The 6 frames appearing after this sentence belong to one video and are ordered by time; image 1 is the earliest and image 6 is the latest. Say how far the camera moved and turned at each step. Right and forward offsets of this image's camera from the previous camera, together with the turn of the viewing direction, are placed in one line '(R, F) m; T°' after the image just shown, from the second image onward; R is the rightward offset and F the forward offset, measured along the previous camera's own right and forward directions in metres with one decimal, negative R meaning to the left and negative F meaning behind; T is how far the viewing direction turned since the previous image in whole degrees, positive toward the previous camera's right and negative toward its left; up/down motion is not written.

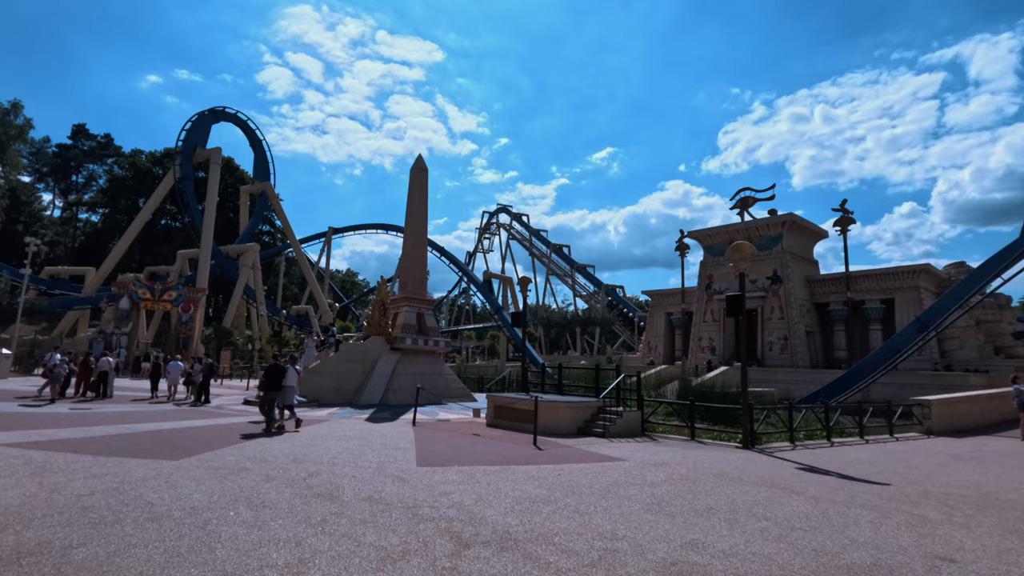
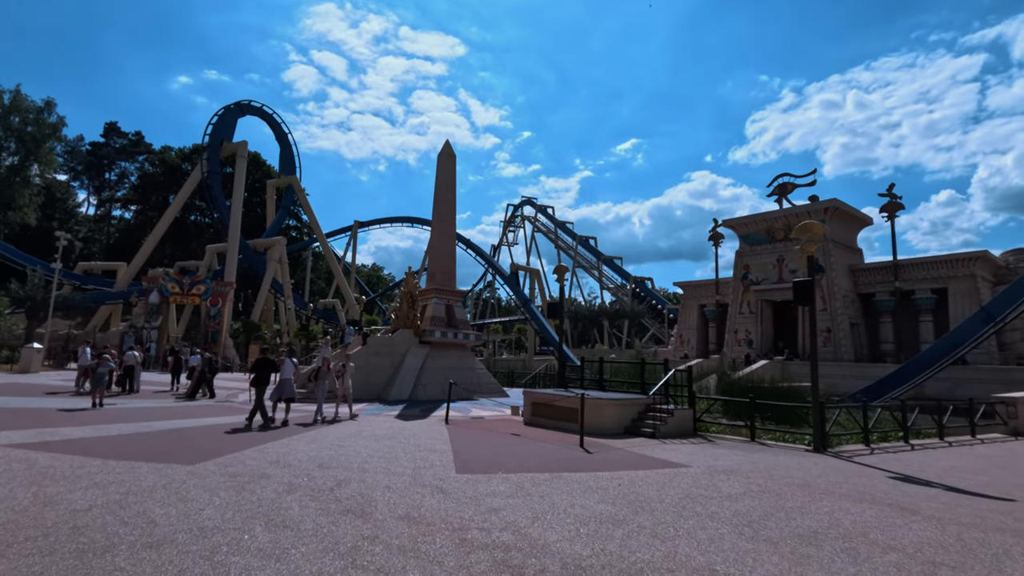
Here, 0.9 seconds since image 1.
(-0.4, +1.1) m; -3°
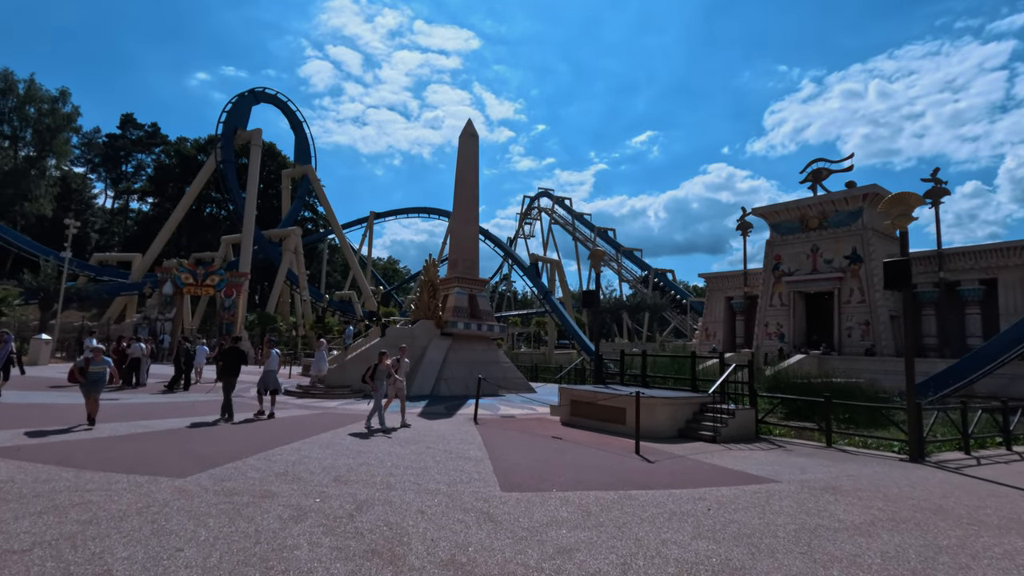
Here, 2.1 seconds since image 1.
(-0.5, +1.5) m; -2°
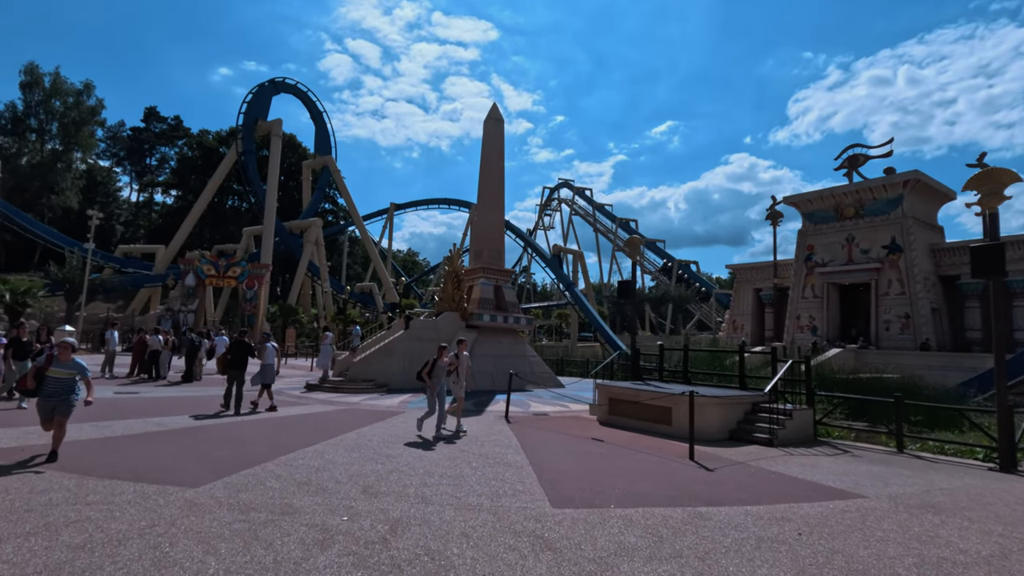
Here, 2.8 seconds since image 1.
(-0.4, +0.8) m; -2°
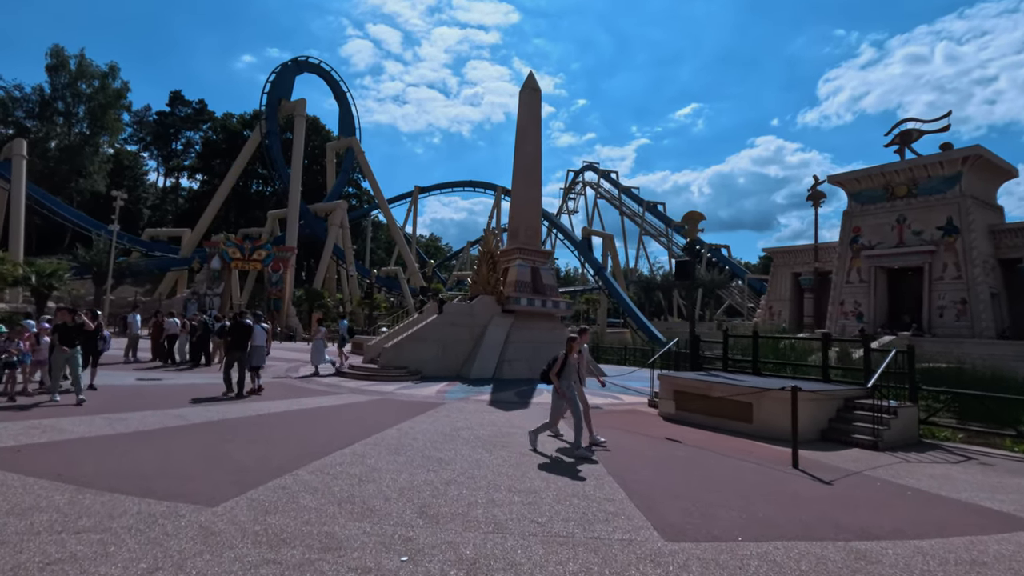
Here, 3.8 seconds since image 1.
(-0.6, +1.3) m; -2°
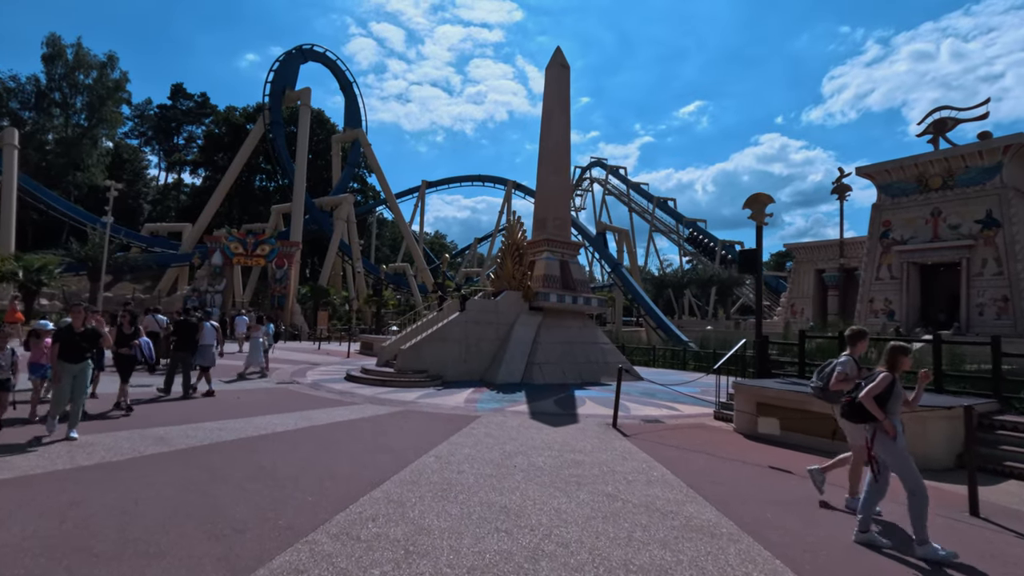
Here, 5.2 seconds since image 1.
(-0.8, +1.8) m; 0°
